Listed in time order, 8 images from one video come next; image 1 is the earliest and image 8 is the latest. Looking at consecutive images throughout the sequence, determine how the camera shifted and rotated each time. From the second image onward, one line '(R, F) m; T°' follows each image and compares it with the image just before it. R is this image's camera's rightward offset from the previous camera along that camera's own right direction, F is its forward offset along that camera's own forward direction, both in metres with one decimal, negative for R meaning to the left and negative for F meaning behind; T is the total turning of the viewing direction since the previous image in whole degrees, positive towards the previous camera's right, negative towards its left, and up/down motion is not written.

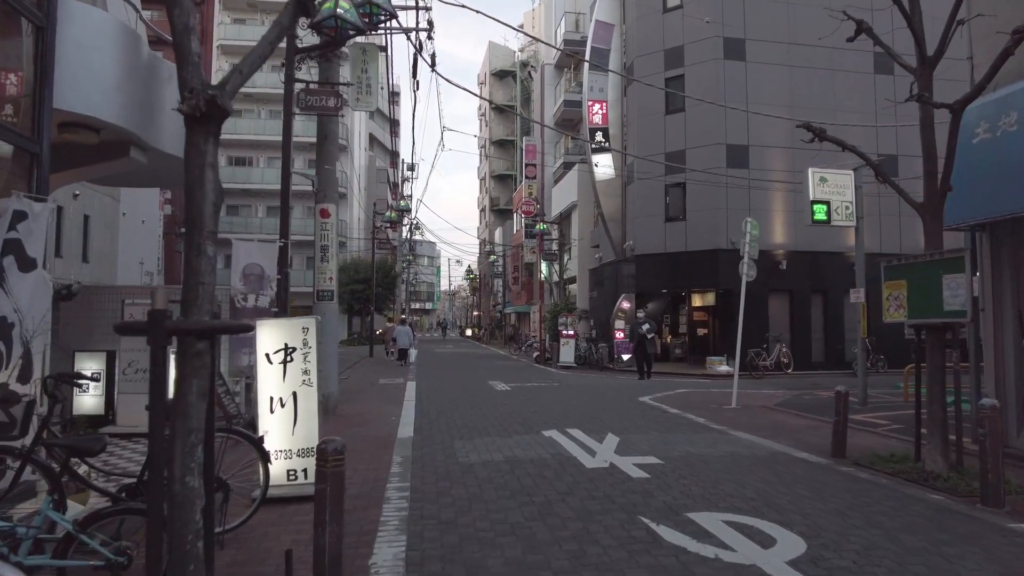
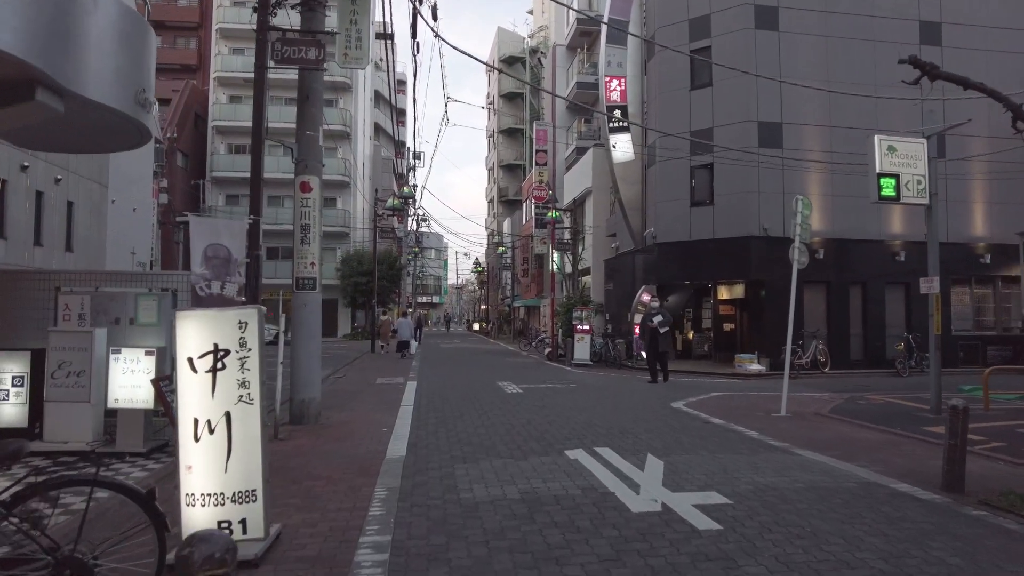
(-0.1, +1.9) m; -1°
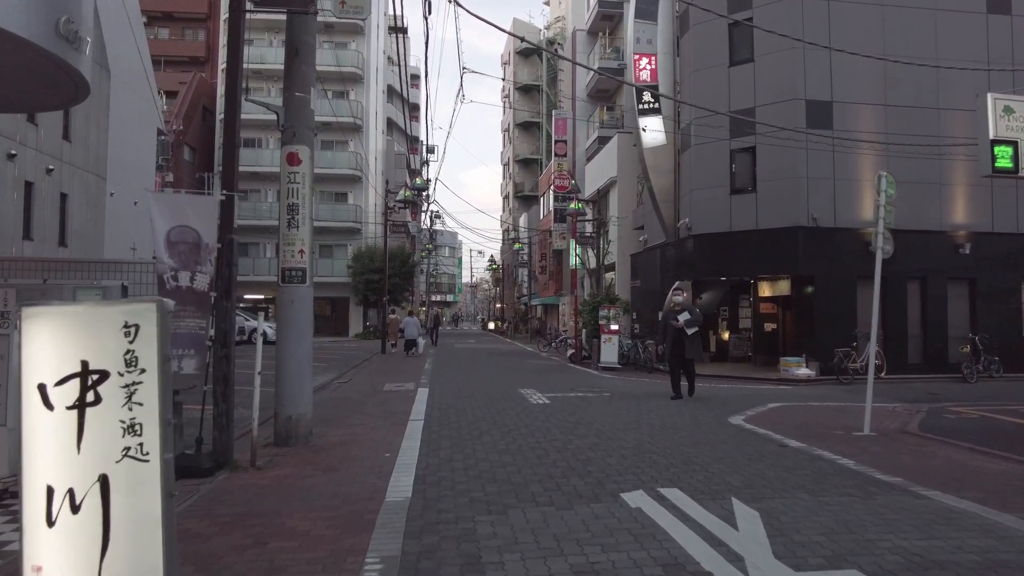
(-0.2, +1.9) m; -1°
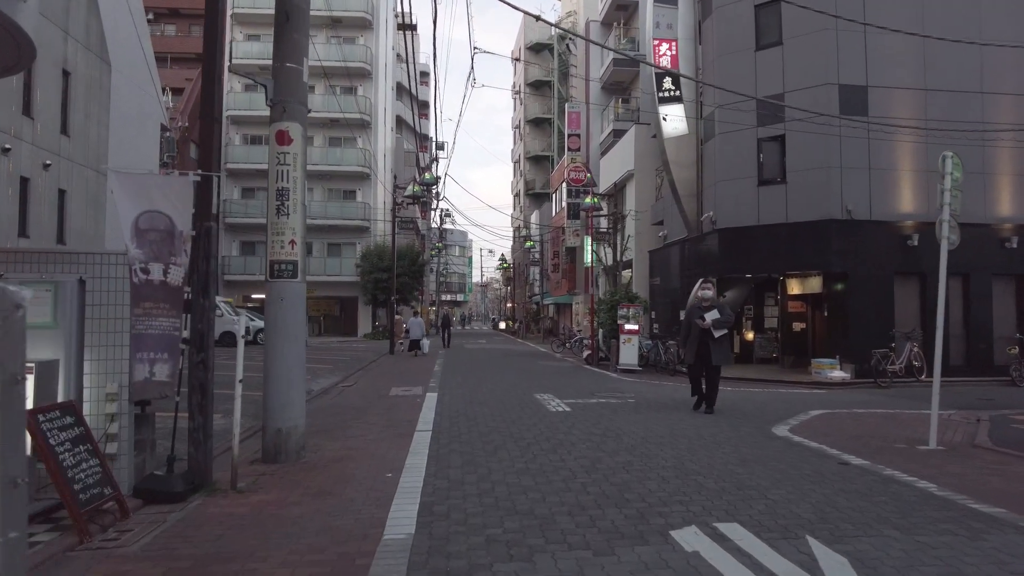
(-0.1, +1.1) m; -1°
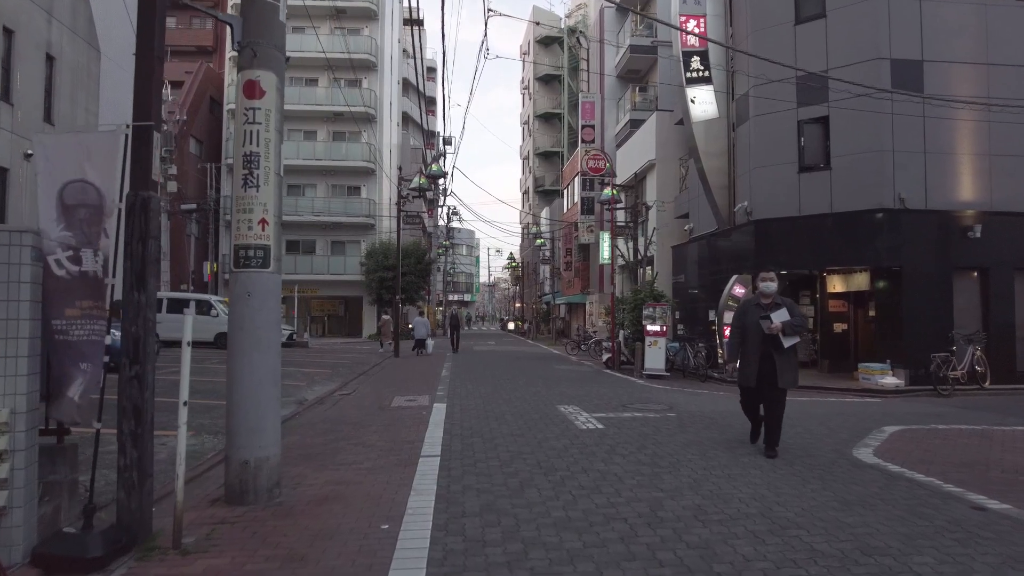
(-0.2, +1.7) m; -1°
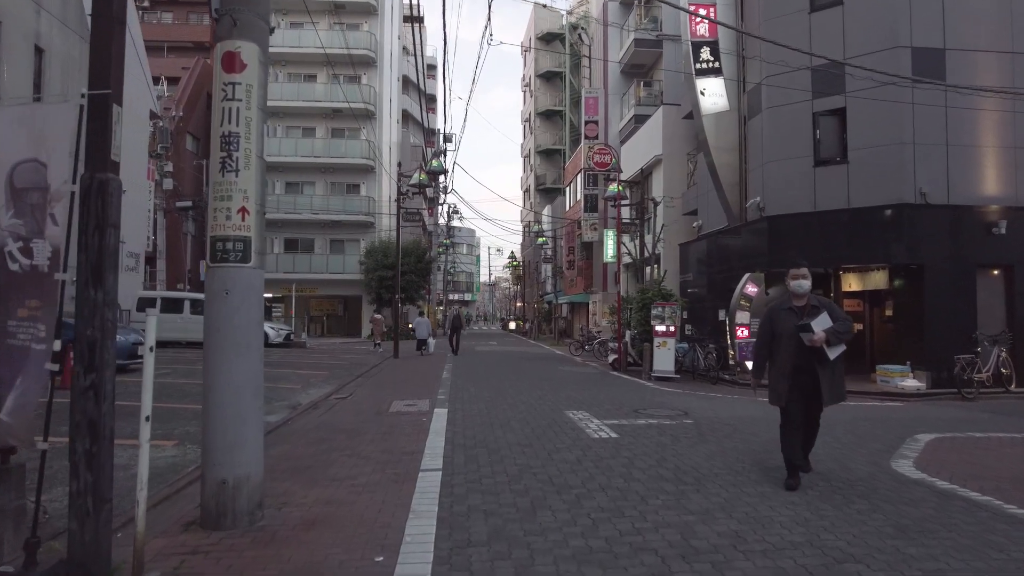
(-0.1, +0.7) m; 0°
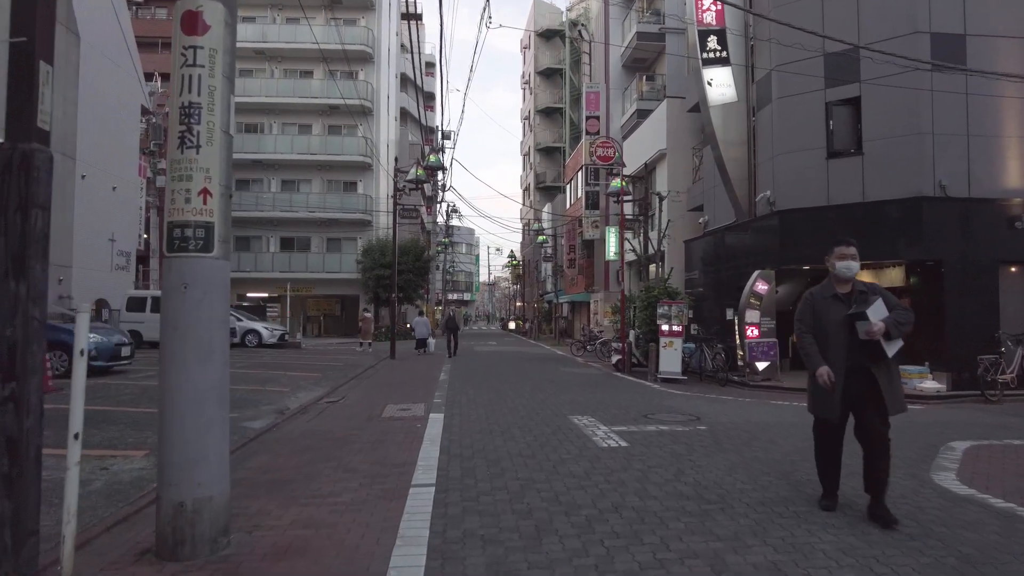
(0.0, +0.7) m; 0°
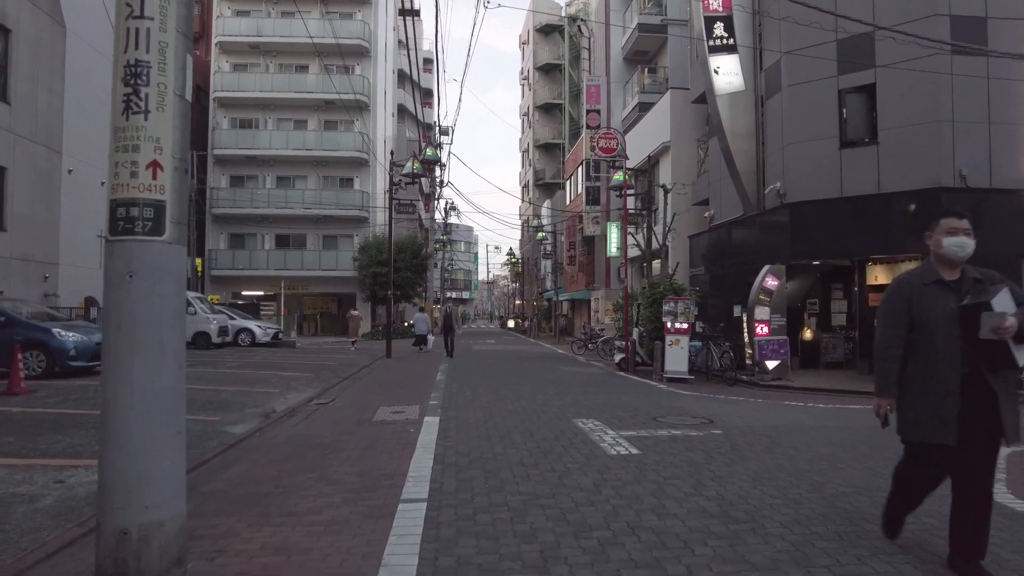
(0.0, +0.7) m; 0°
